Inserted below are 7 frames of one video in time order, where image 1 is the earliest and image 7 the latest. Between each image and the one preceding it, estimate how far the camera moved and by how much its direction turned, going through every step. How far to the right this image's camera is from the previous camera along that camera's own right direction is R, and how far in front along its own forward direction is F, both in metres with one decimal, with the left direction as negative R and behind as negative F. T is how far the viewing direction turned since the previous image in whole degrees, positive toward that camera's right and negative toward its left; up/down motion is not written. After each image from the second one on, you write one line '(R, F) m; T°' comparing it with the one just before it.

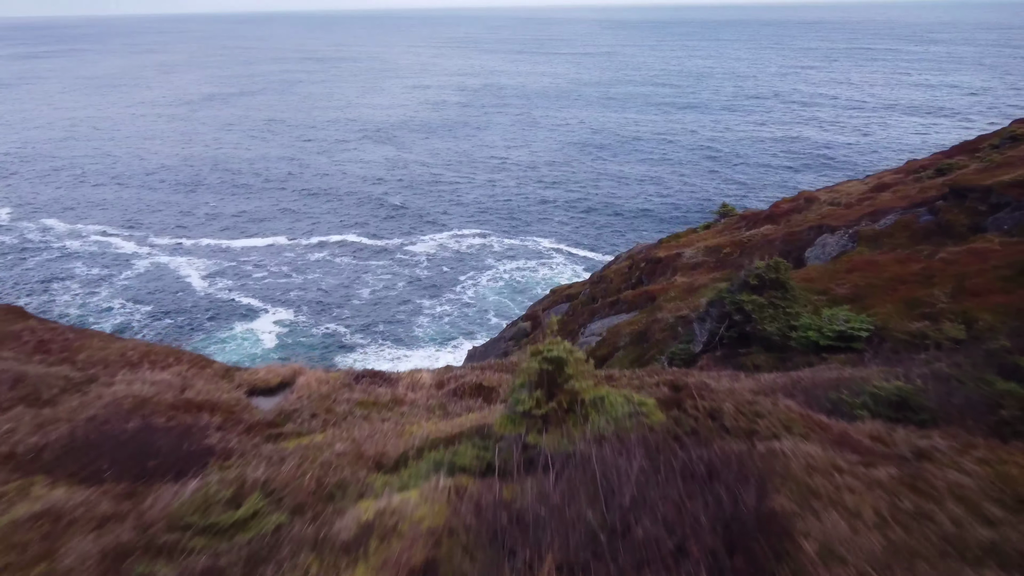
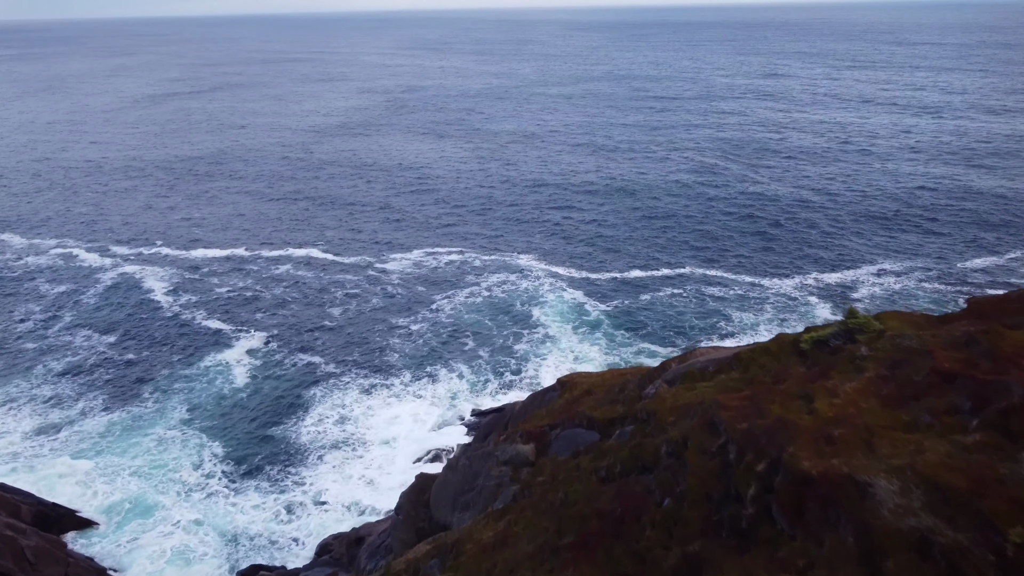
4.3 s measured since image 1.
(-0.3, +8.1) m; +1°
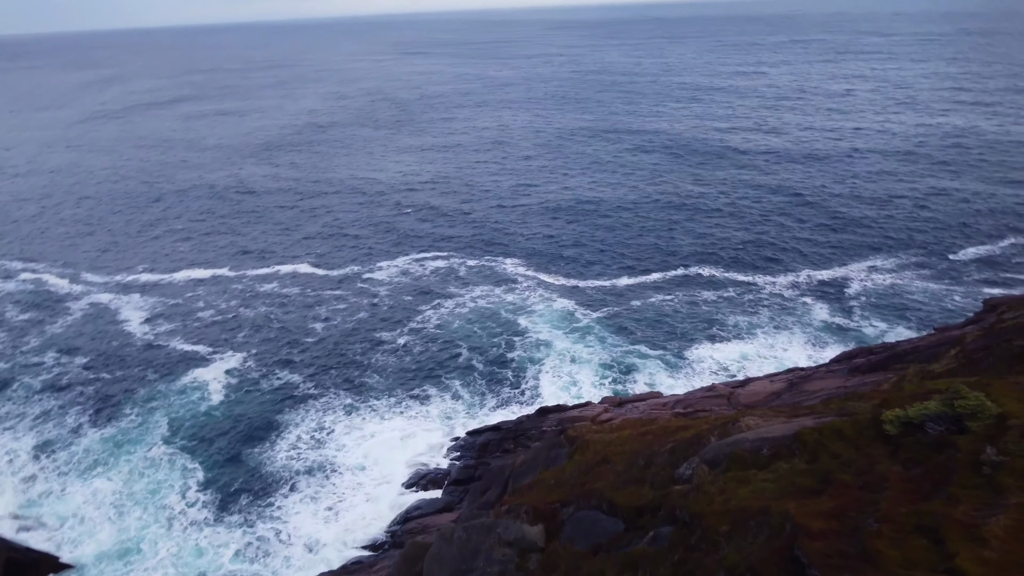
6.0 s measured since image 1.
(-0.2, +3.1) m; +1°
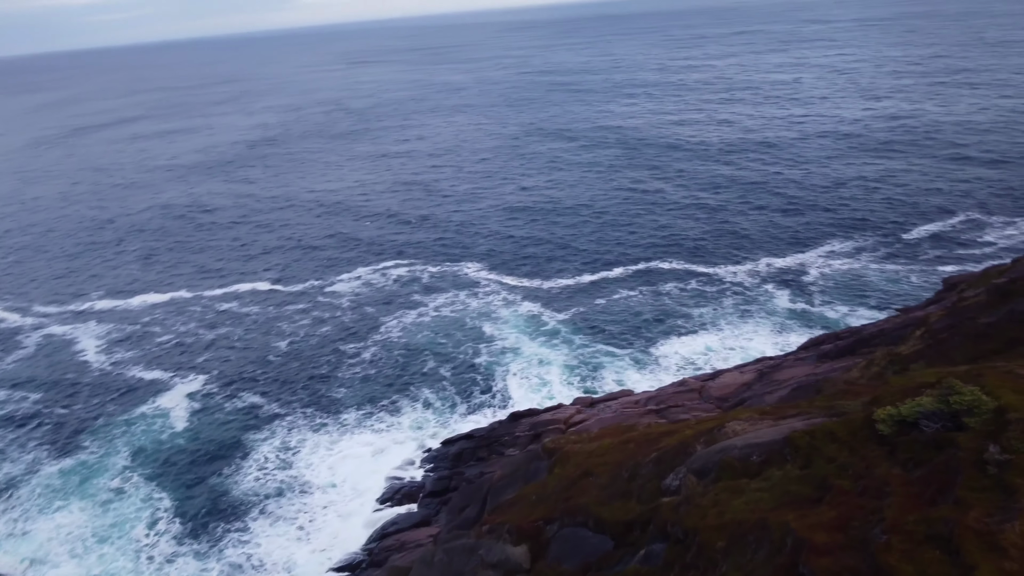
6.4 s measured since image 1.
(0.0, +0.8) m; +3°
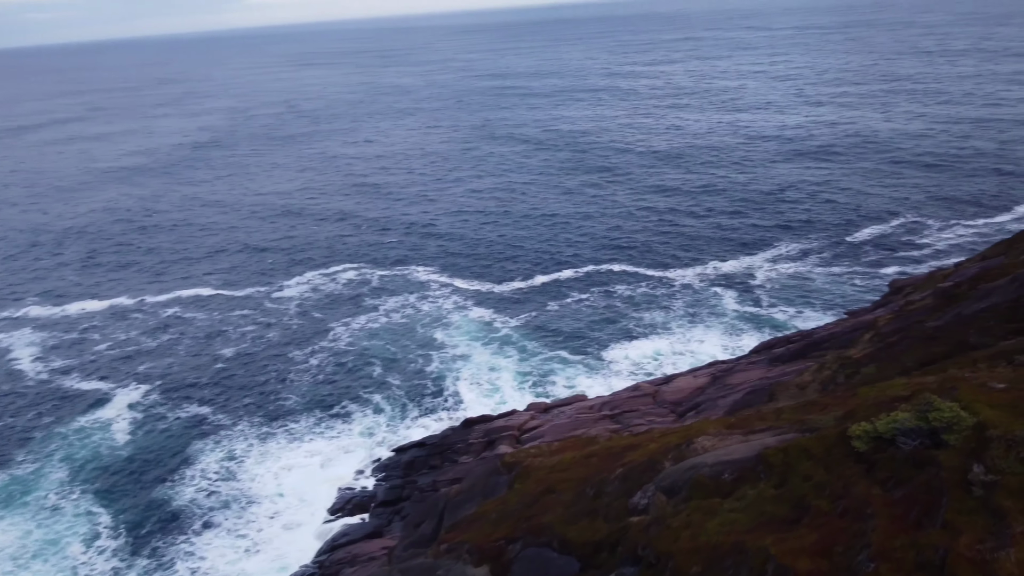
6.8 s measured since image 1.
(-0.1, +0.8) m; +4°
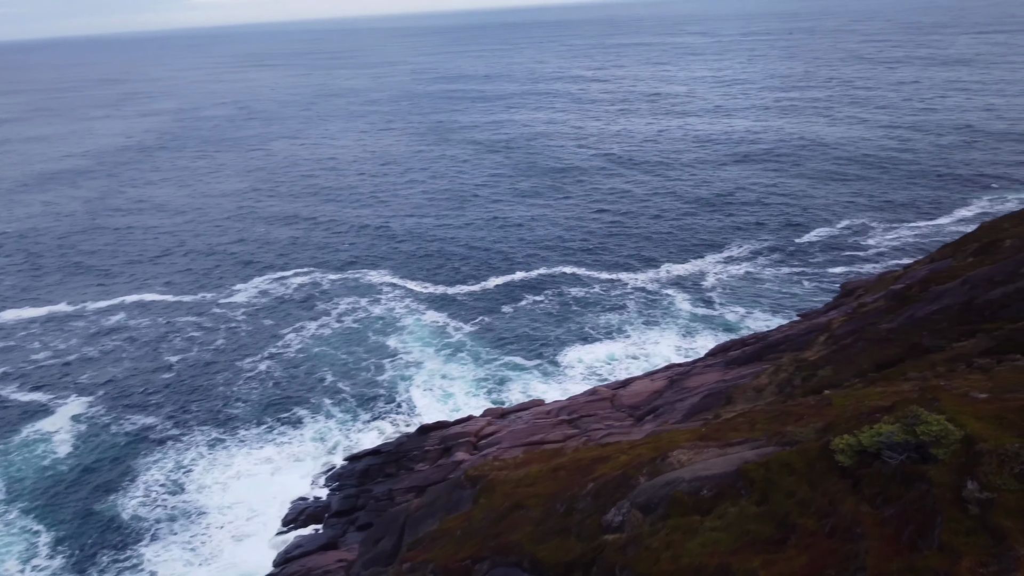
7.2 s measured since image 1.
(-0.2, +0.7) m; +4°
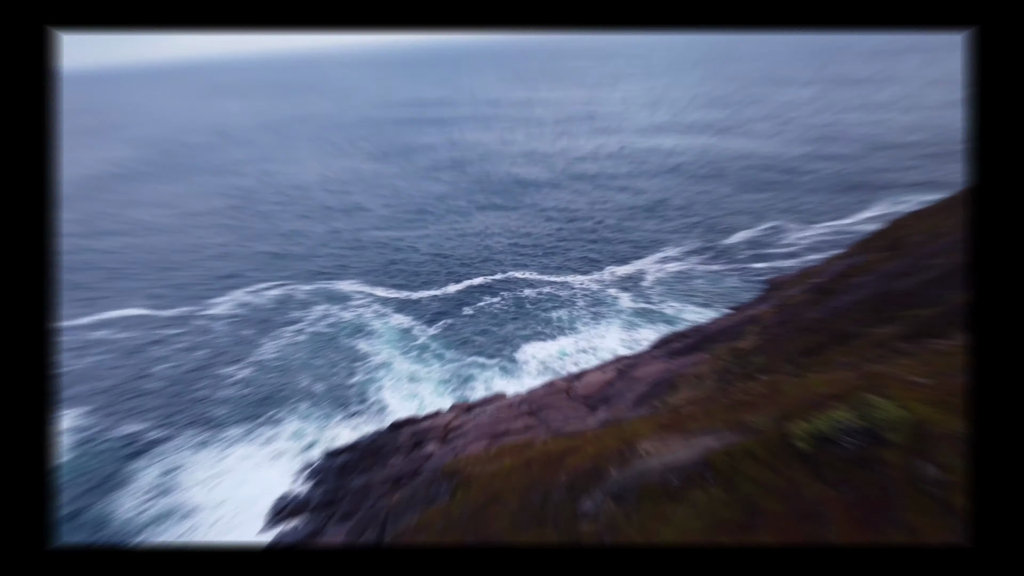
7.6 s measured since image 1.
(-0.4, -0.3) m; +4°
